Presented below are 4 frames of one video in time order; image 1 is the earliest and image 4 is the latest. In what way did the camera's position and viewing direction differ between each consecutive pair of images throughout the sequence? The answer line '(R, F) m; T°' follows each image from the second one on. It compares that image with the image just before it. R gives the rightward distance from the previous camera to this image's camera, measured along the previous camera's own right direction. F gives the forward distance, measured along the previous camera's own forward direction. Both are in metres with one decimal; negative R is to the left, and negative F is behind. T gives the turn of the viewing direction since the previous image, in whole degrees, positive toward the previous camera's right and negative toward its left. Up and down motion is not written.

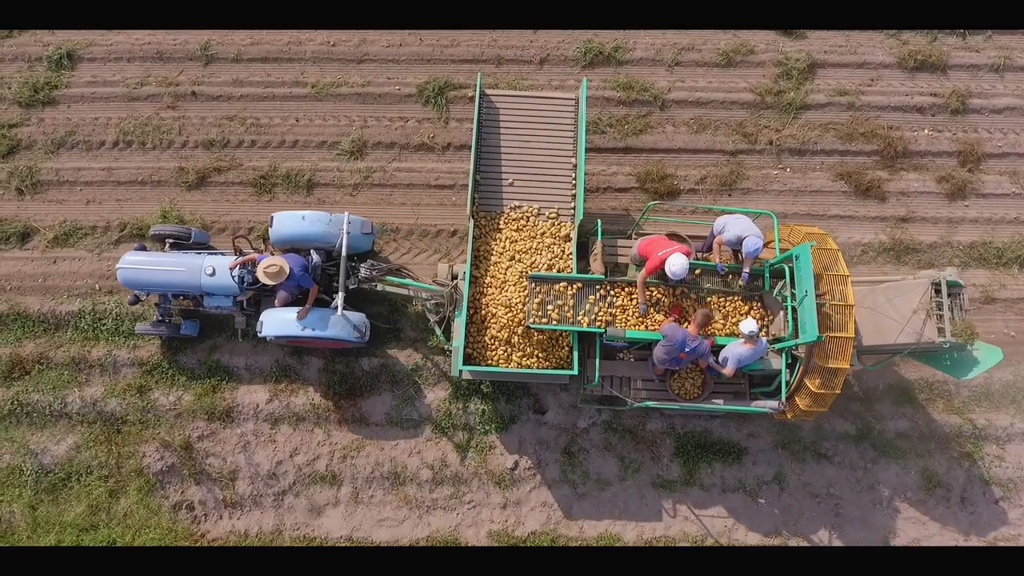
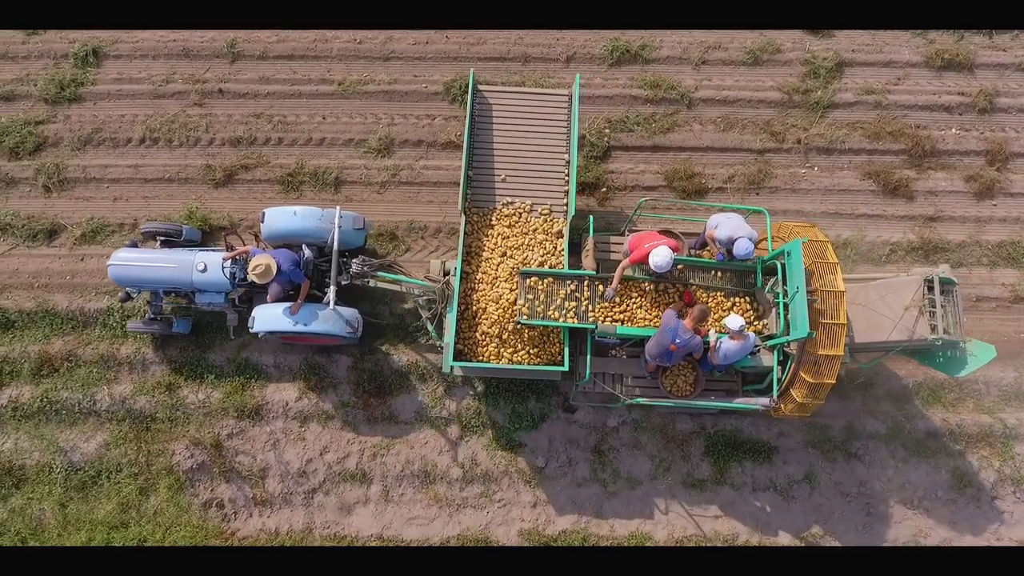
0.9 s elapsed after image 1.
(-0.5, 0.0) m; 0°
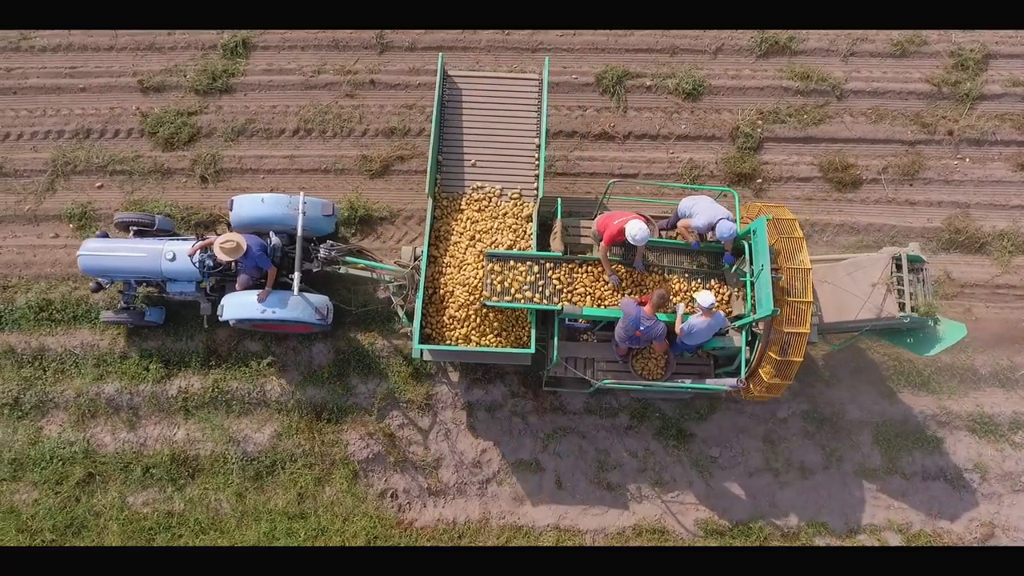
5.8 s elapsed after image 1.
(-2.7, 0.0) m; 0°
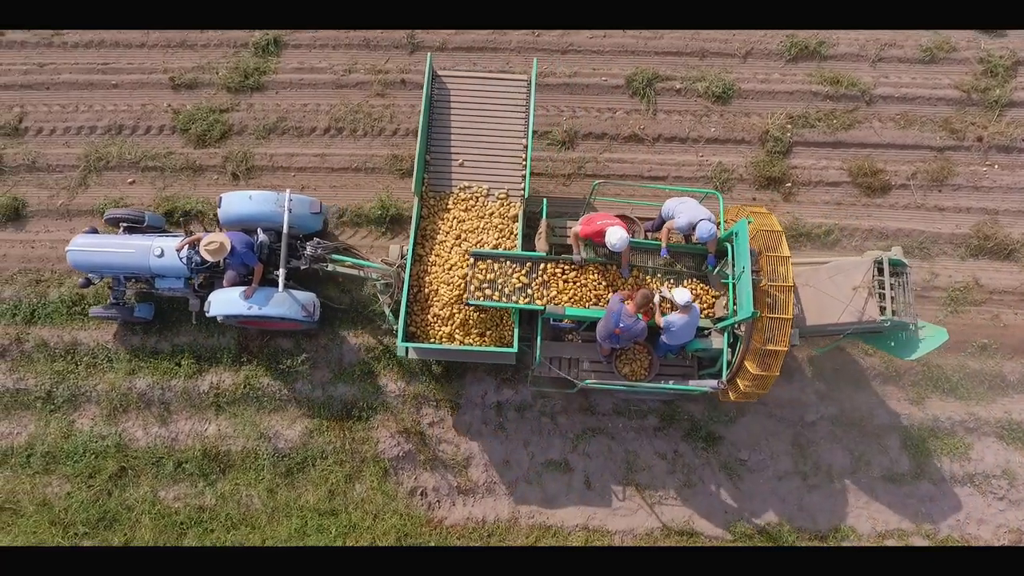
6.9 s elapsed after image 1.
(-0.5, 0.0) m; 0°
